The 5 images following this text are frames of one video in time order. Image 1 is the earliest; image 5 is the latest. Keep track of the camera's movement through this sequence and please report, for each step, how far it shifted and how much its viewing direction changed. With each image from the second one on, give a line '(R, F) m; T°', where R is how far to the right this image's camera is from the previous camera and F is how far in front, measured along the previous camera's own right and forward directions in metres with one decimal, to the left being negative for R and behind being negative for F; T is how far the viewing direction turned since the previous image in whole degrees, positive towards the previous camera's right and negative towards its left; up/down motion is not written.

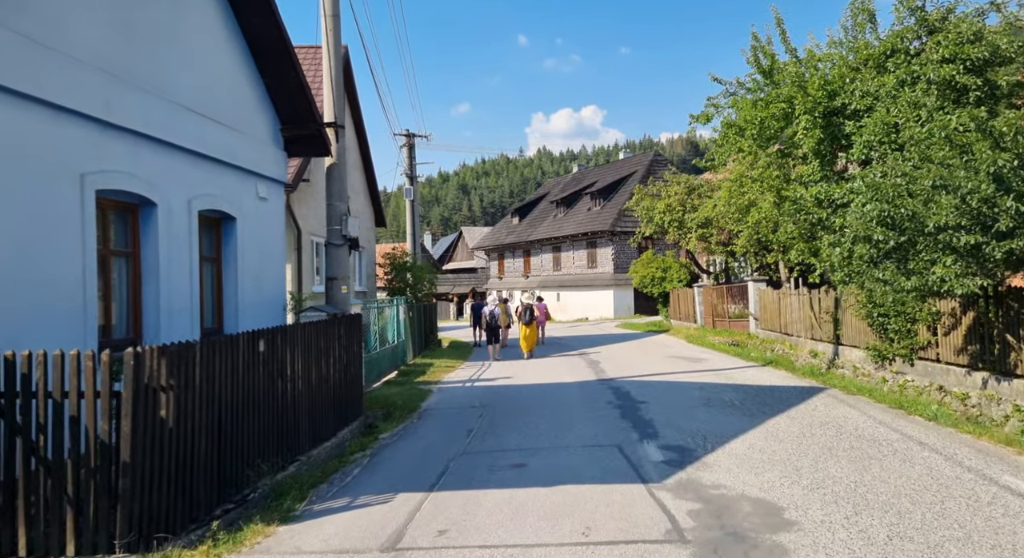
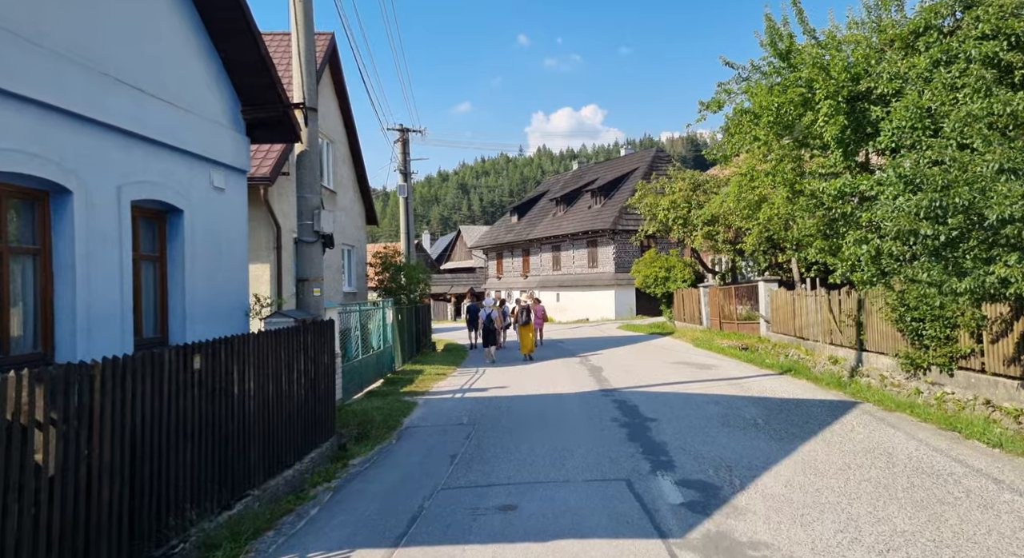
(+0.1, +1.0) m; 0°
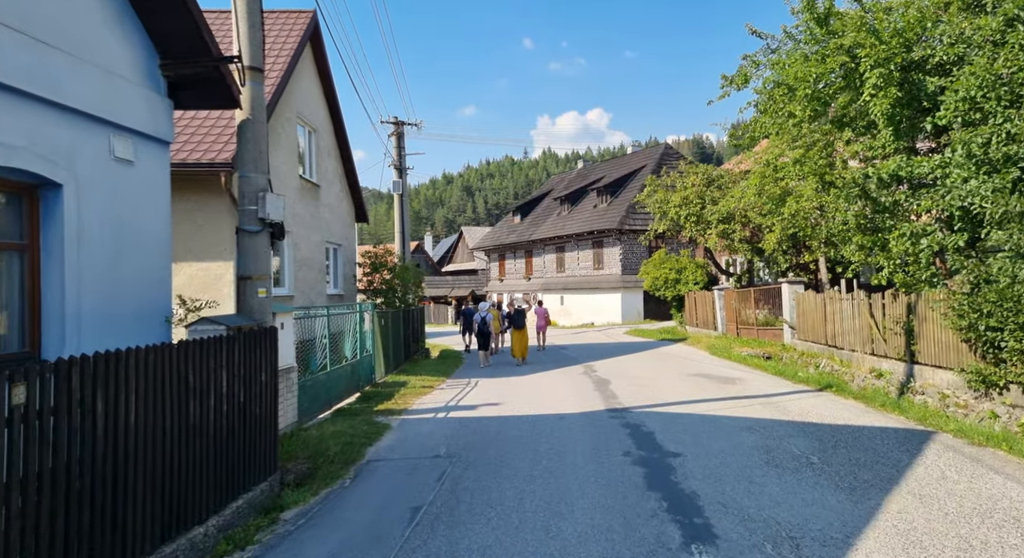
(+0.2, +1.6) m; 0°
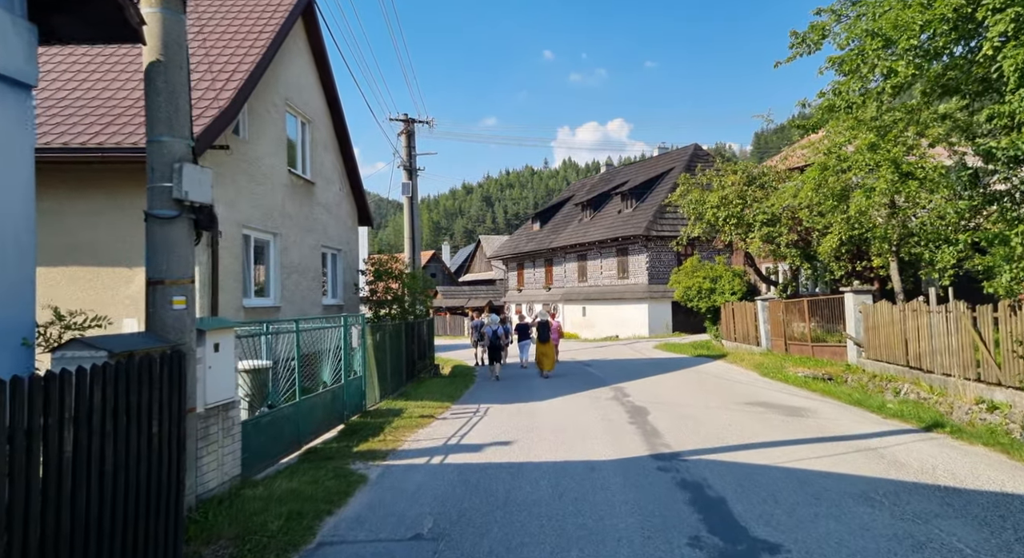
(0.0, +2.0) m; -2°
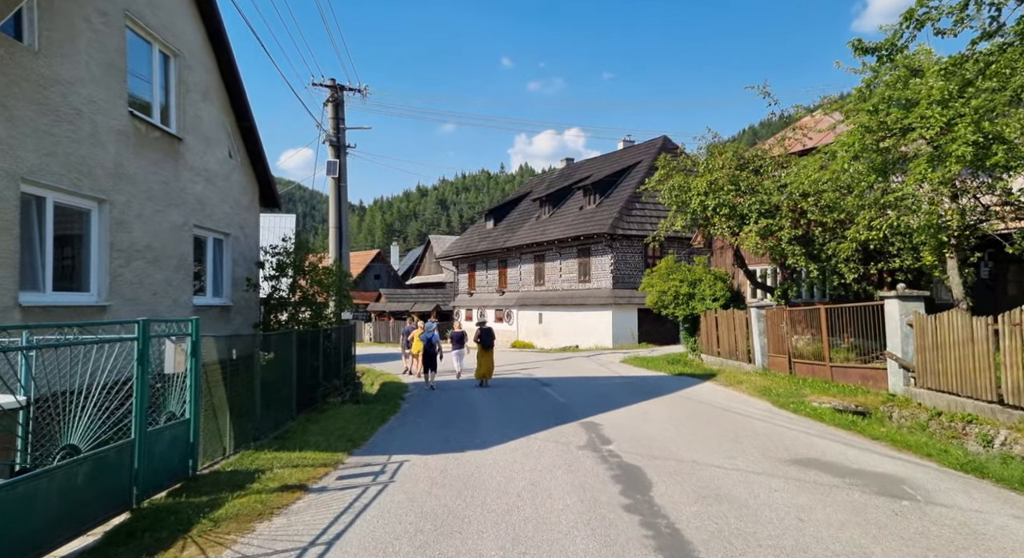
(+0.3, +3.7) m; +4°
